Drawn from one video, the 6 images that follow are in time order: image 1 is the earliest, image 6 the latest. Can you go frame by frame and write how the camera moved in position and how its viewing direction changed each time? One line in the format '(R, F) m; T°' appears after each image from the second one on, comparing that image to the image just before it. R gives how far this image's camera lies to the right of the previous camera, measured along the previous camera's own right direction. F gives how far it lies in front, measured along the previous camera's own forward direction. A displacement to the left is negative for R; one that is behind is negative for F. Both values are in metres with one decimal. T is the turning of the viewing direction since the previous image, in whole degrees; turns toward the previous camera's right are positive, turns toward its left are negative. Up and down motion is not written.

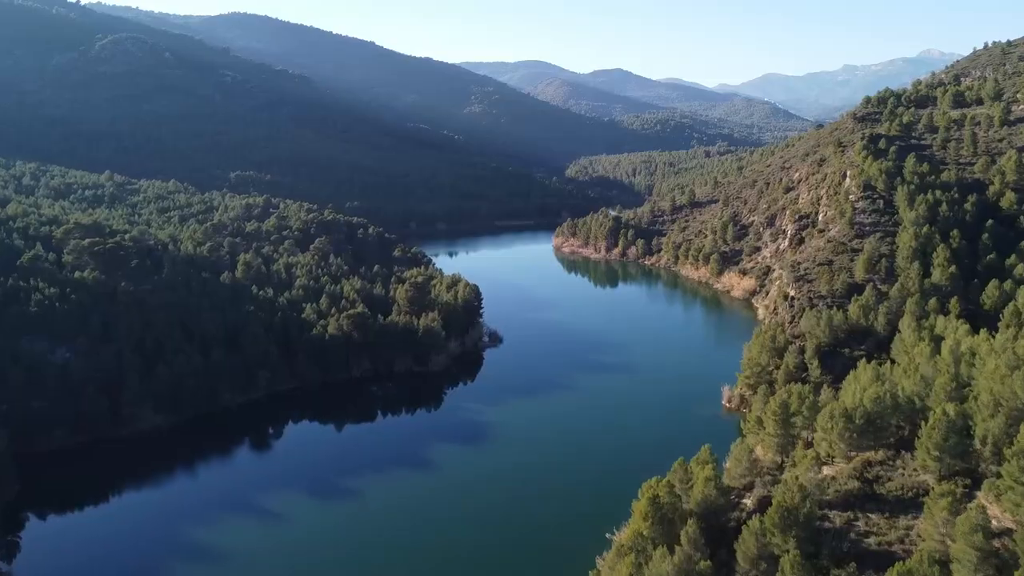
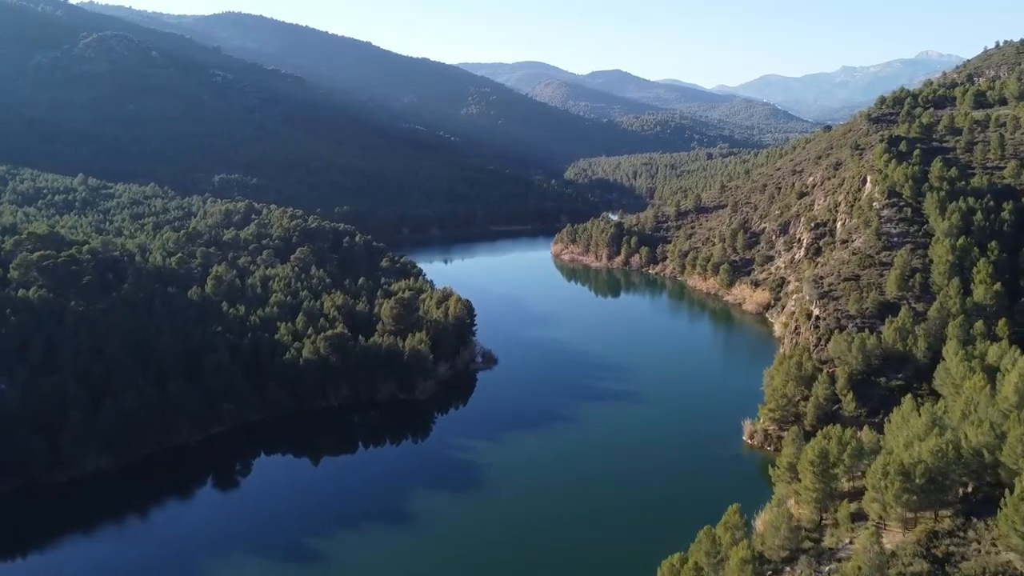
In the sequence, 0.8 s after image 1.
(+0.1, +4.8) m; 0°
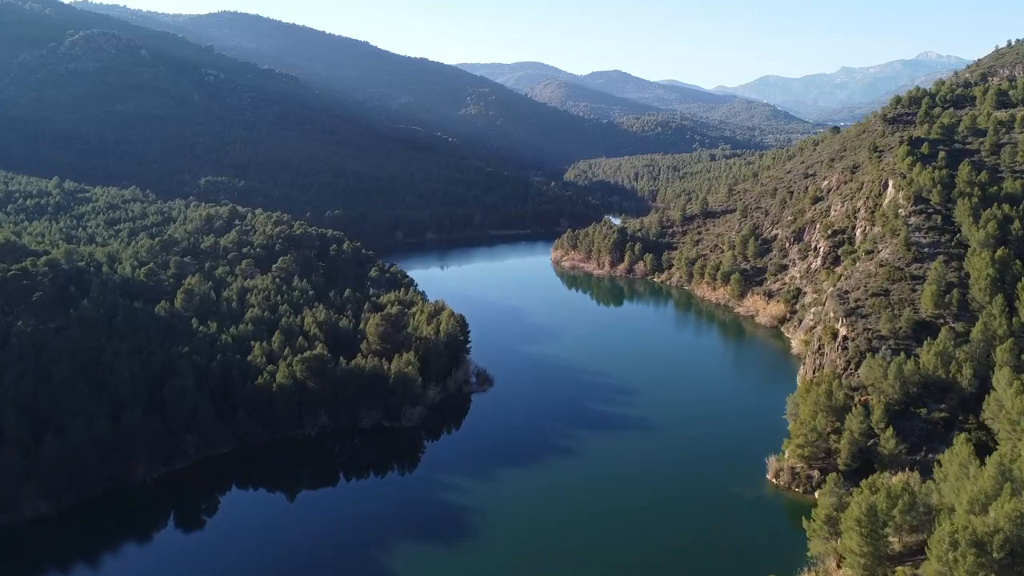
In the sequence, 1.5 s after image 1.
(+0.1, +4.2) m; 0°
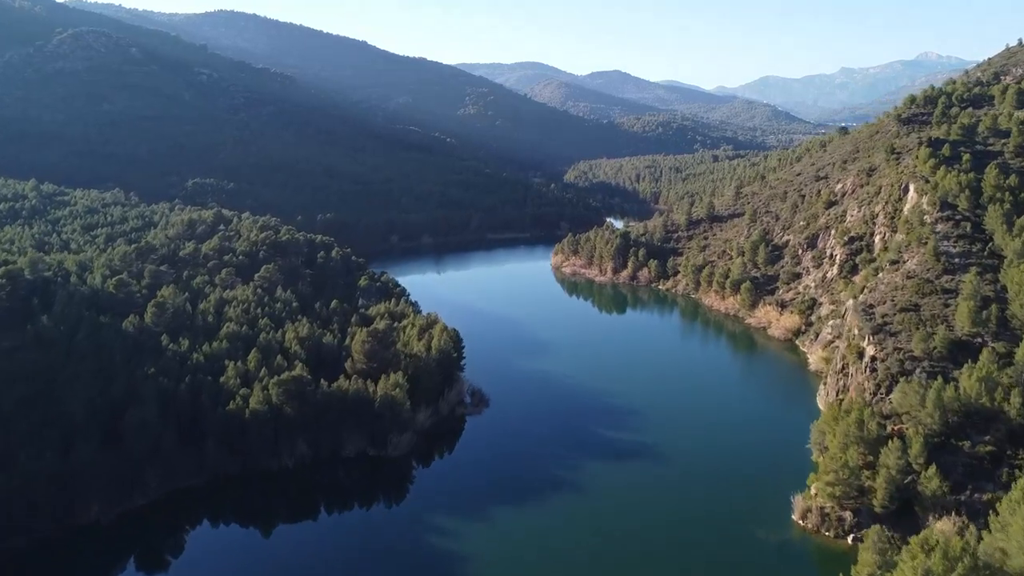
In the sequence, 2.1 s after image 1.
(+0.1, +3.6) m; 0°
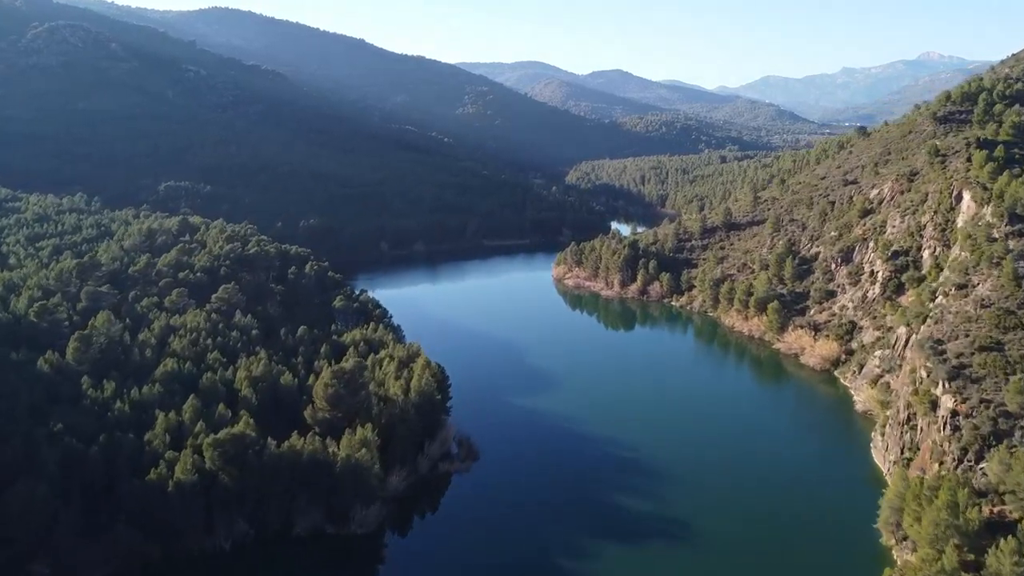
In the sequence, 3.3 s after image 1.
(+0.2, +7.4) m; 0°
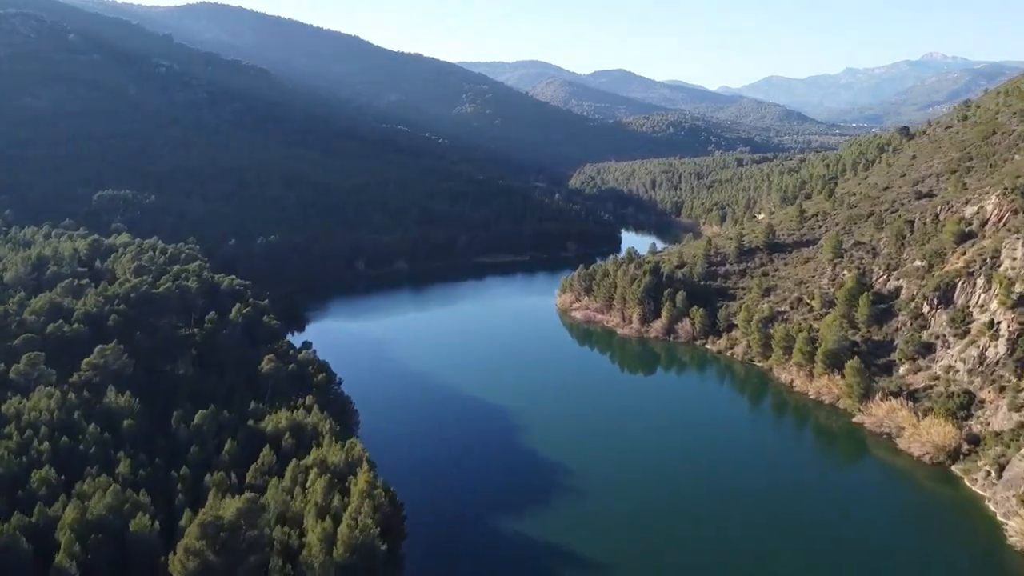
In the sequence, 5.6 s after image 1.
(+0.3, +13.9) m; 0°
